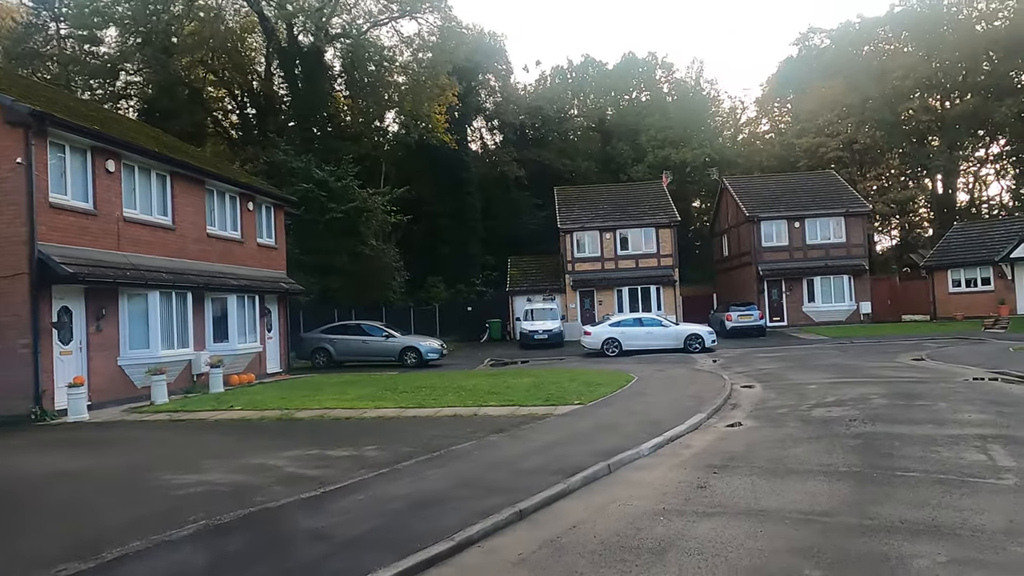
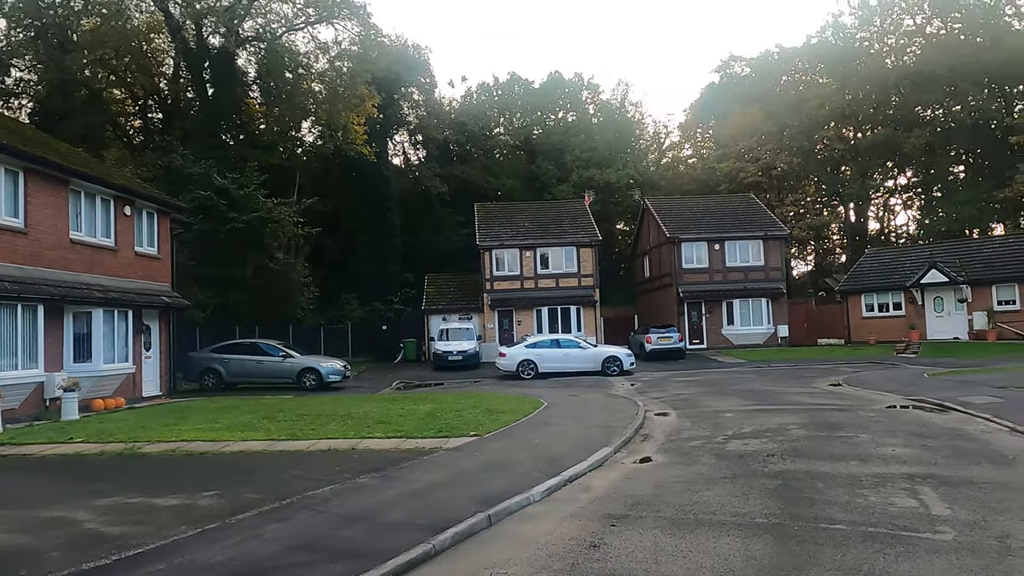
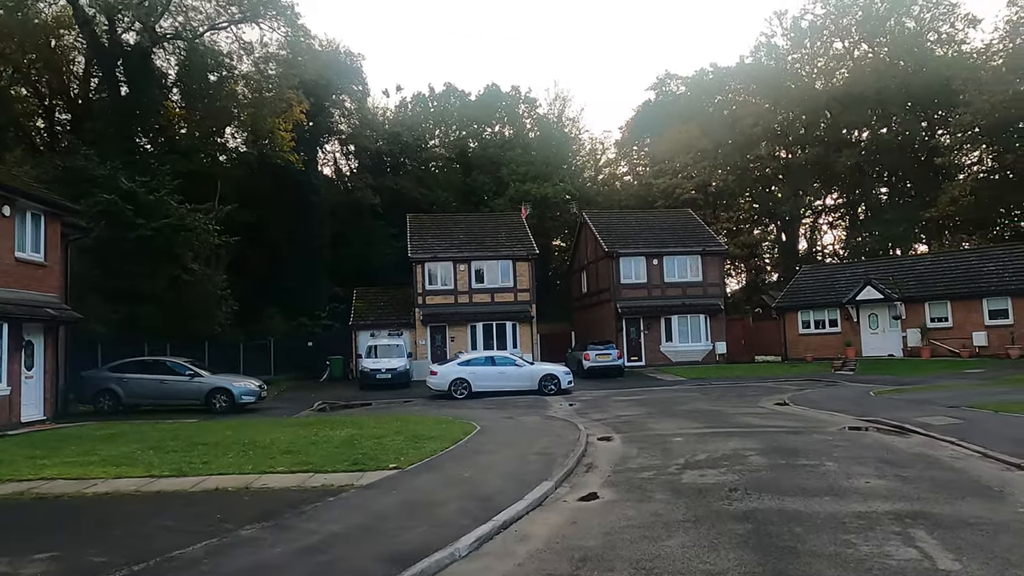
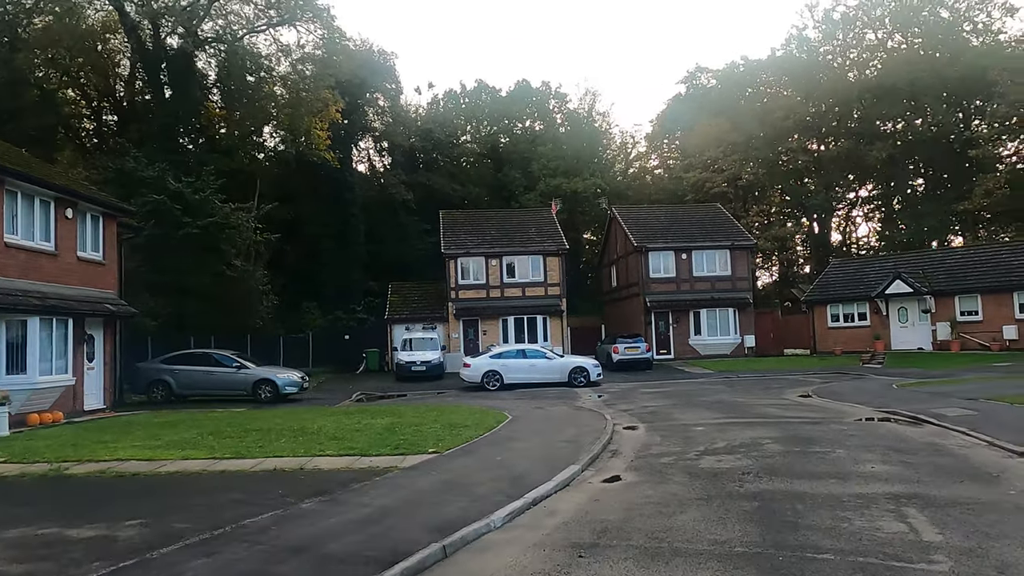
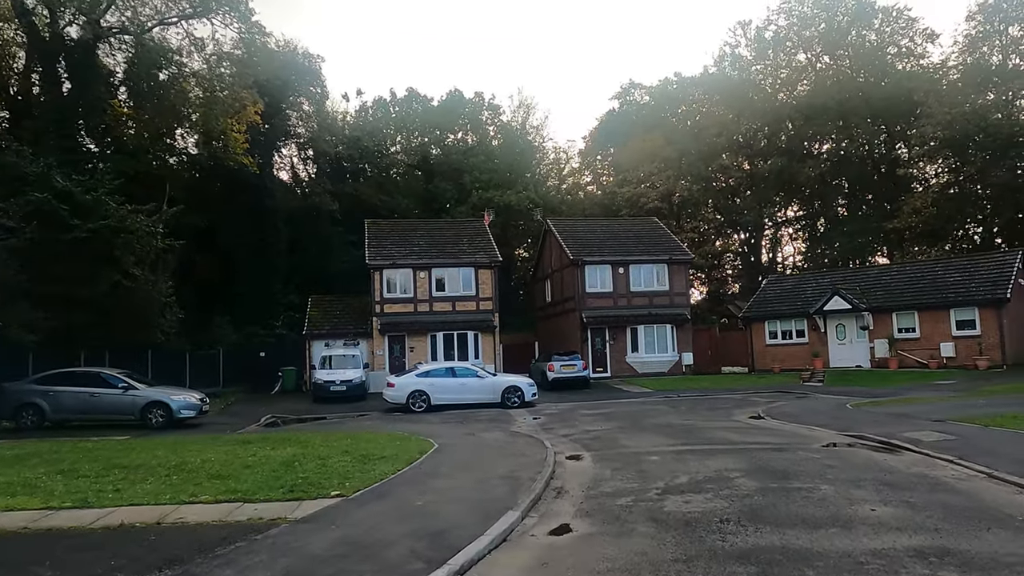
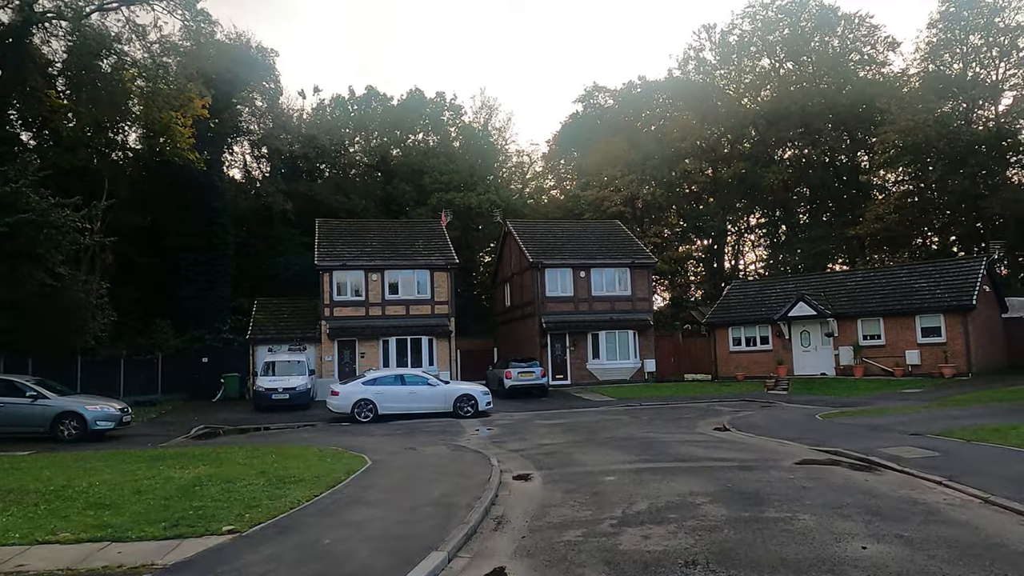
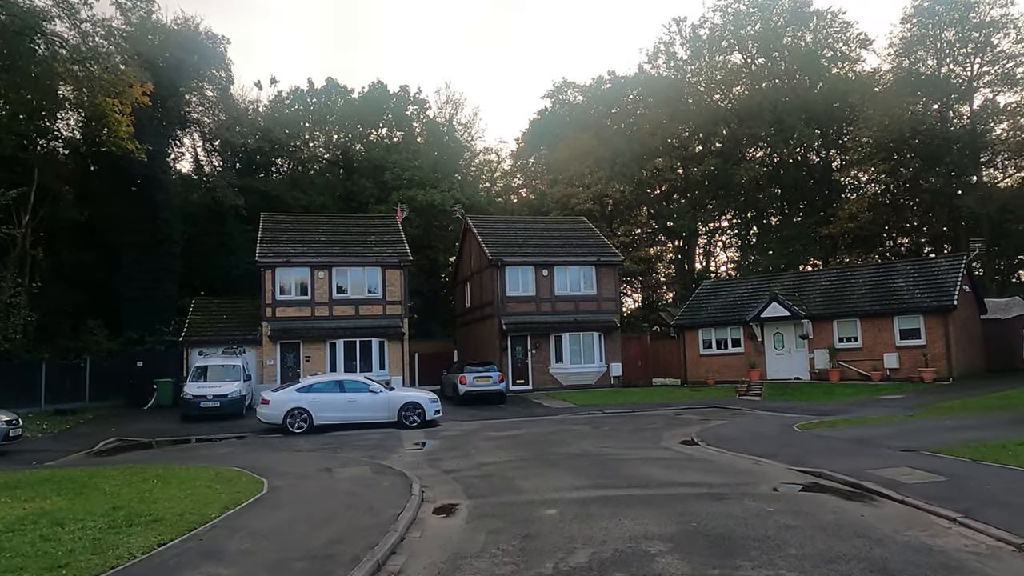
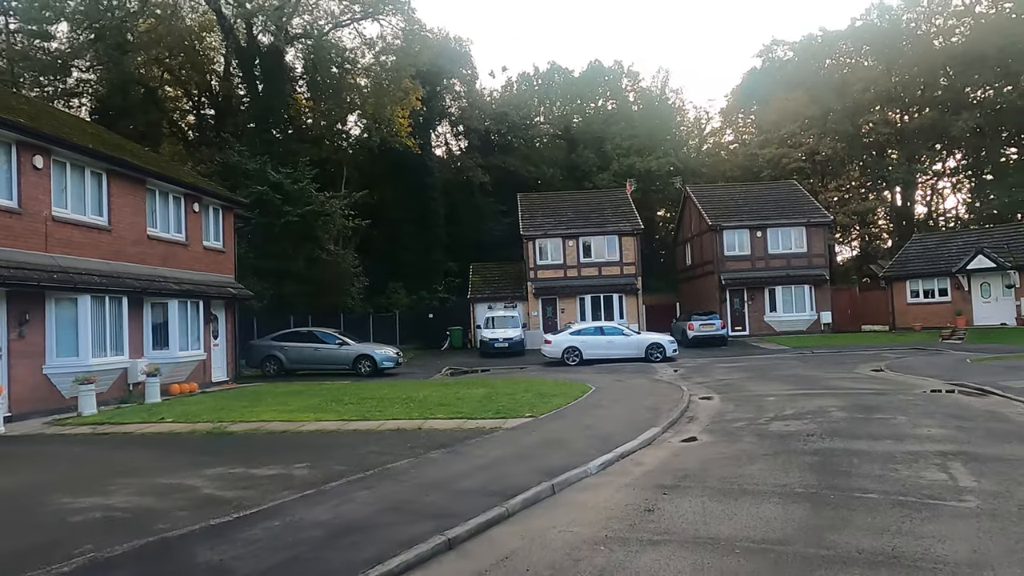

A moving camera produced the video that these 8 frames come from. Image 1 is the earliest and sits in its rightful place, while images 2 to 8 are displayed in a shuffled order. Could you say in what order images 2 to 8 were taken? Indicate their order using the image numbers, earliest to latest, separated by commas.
8, 2, 4, 3, 5, 6, 7
